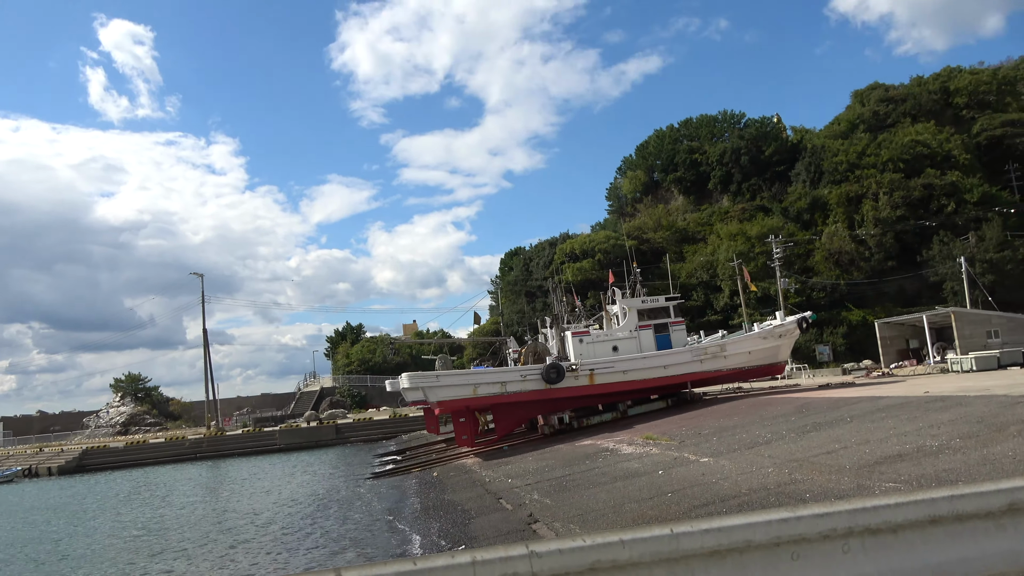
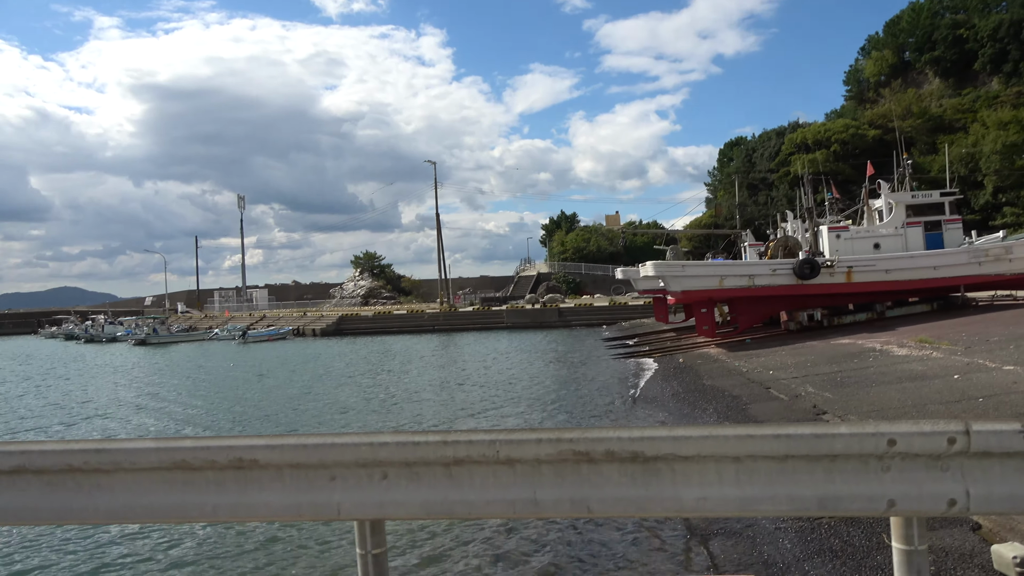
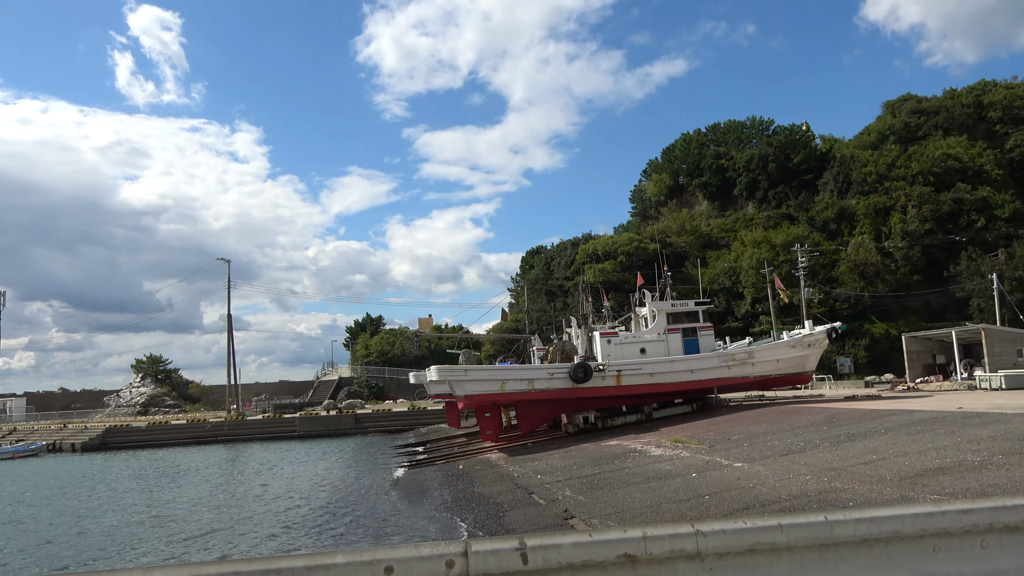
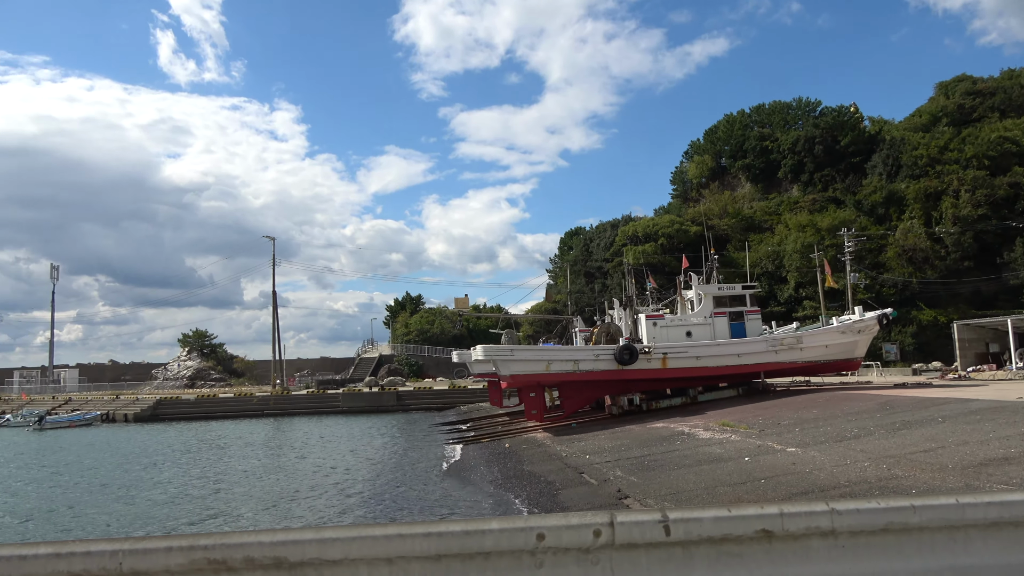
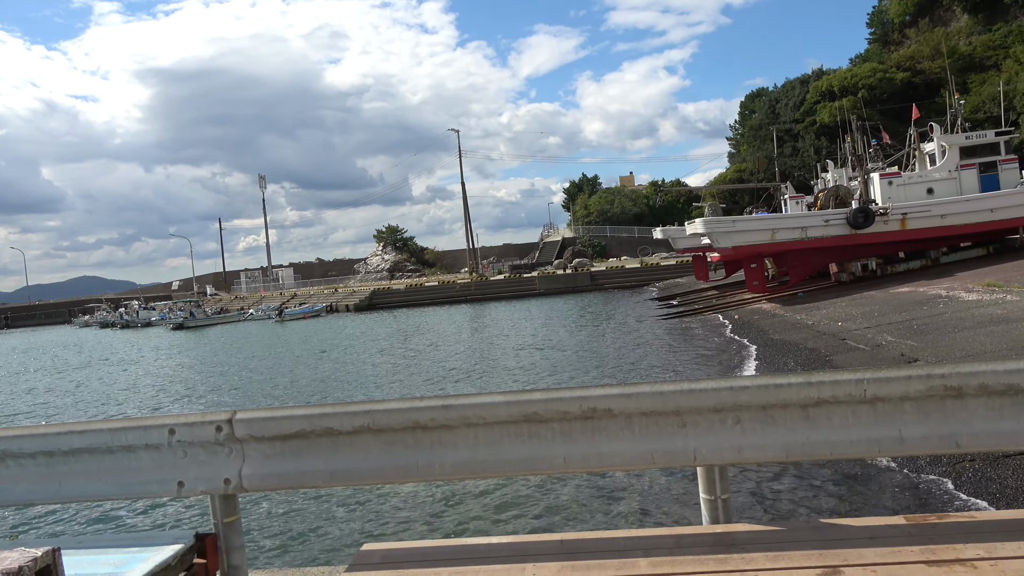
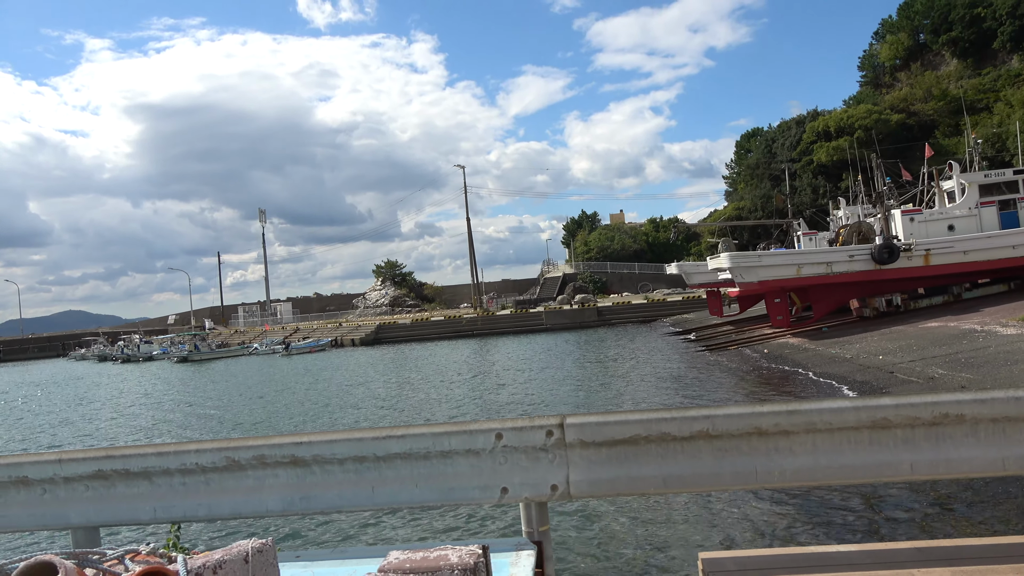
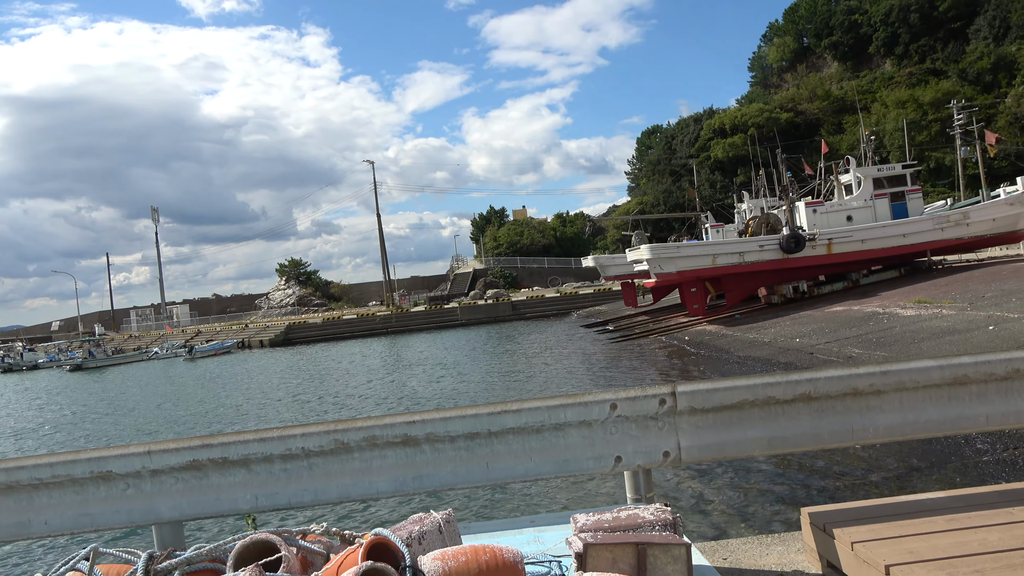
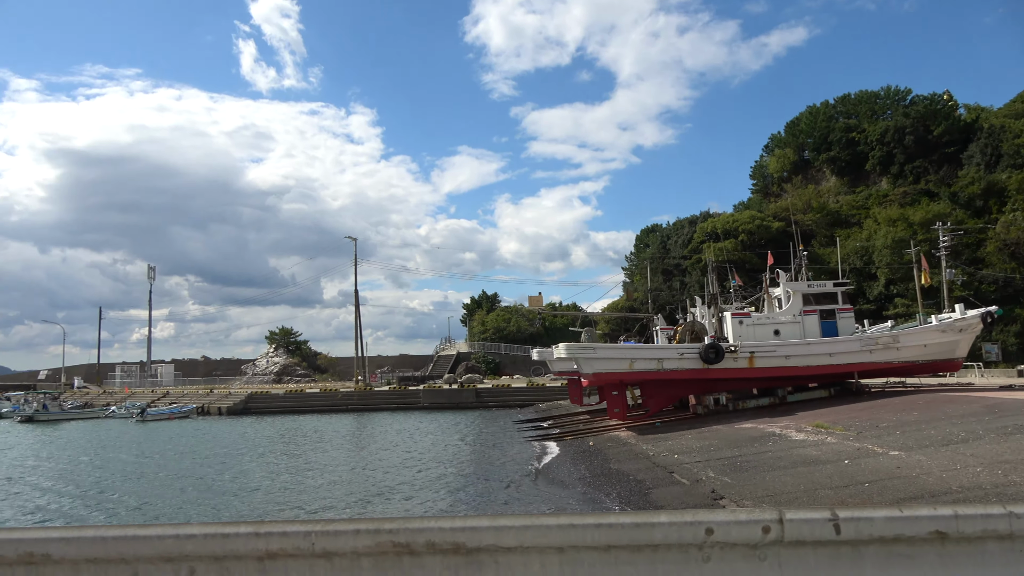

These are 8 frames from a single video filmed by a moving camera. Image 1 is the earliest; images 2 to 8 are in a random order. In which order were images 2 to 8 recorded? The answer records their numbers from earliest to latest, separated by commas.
3, 4, 8, 2, 5, 6, 7
